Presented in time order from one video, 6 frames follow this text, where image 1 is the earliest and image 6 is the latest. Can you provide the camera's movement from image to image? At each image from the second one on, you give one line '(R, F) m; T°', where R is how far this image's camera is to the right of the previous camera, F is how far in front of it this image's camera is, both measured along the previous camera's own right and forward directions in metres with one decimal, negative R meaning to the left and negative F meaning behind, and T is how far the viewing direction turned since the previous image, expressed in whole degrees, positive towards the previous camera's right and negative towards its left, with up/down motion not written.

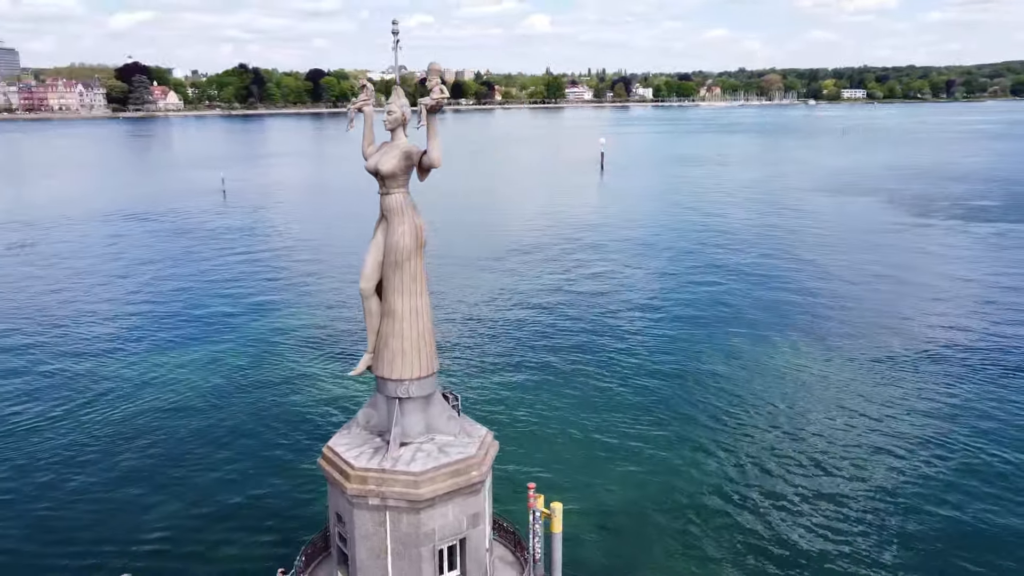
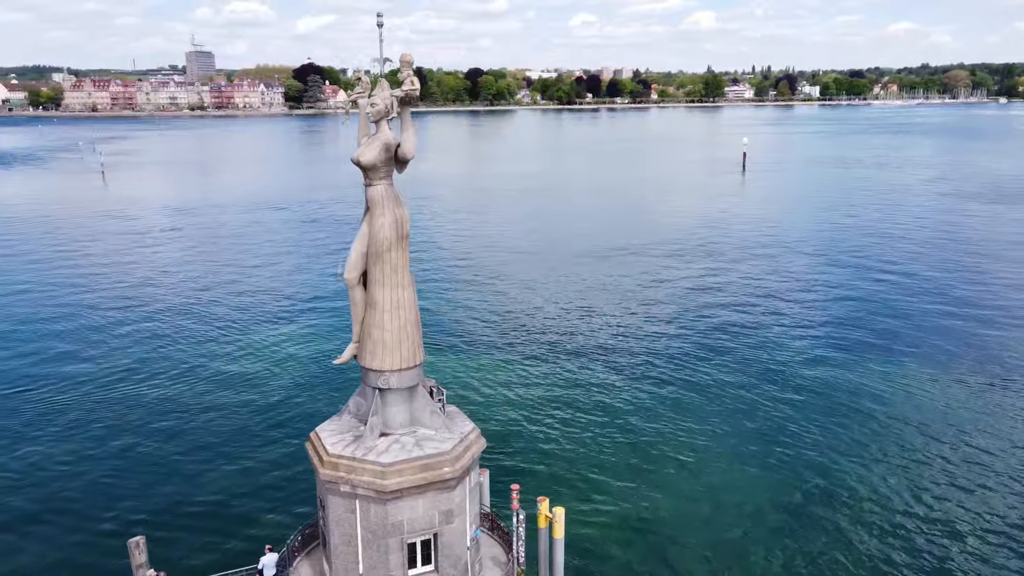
(+2.9, +0.6) m; -10°
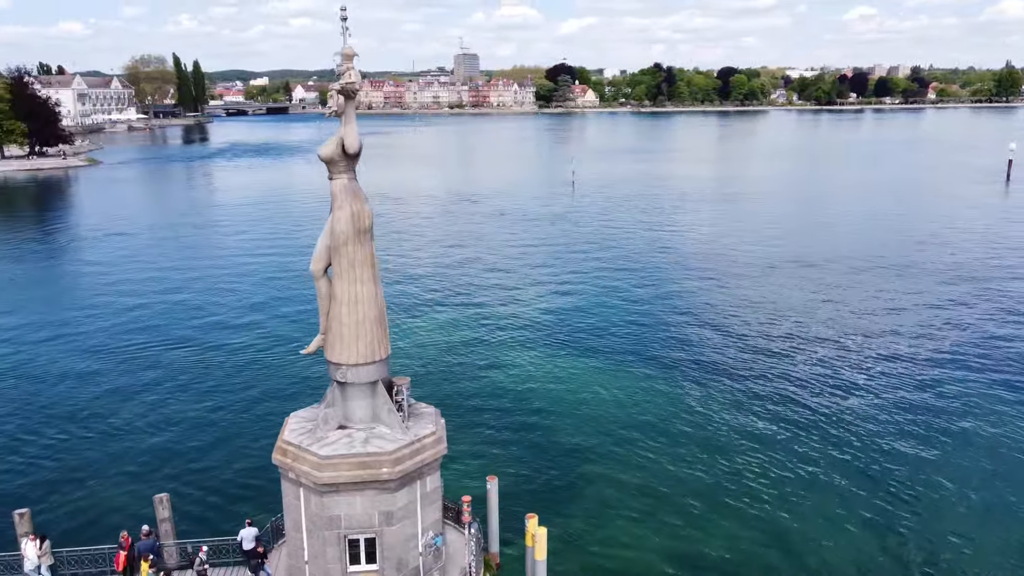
(+4.8, +1.5) m; -16°
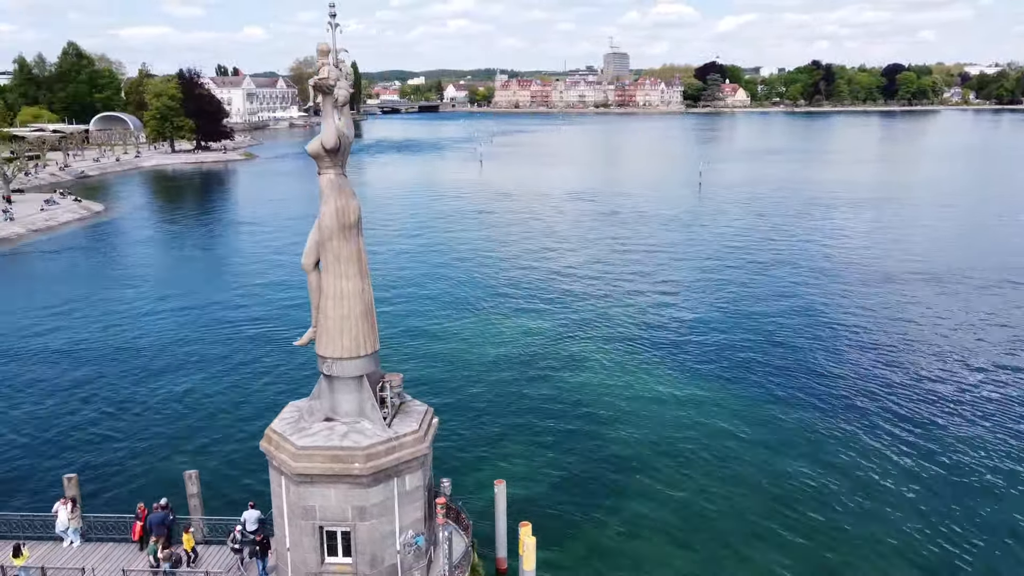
(+2.8, +0.7) m; -10°
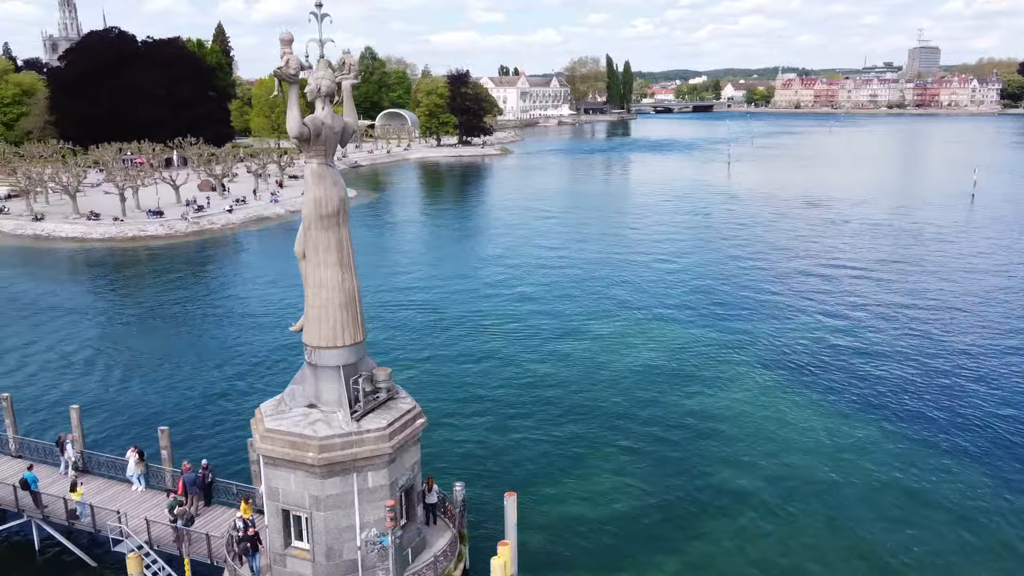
(+4.9, +1.8) m; -18°
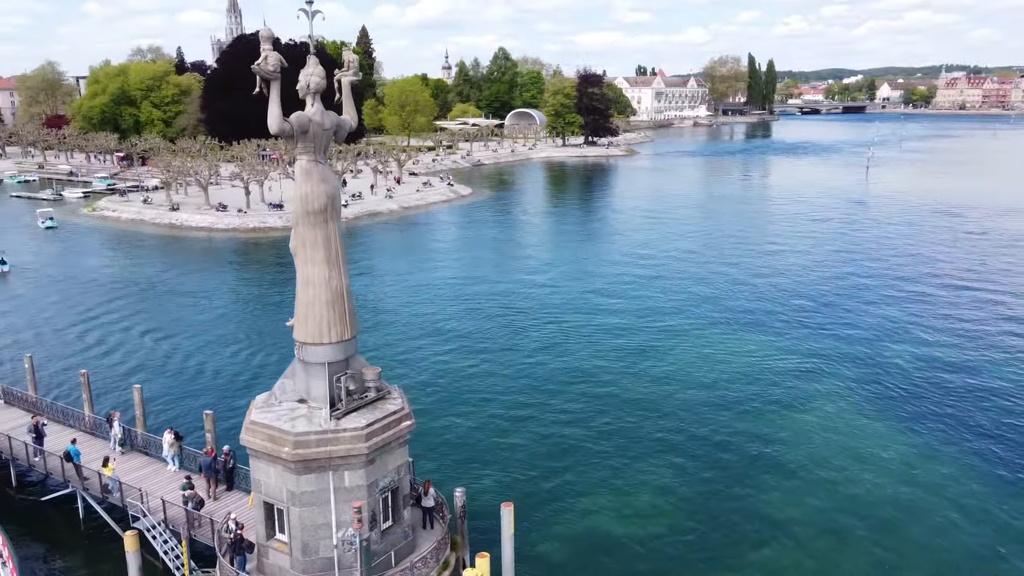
(+2.6, +0.8) m; -9°
